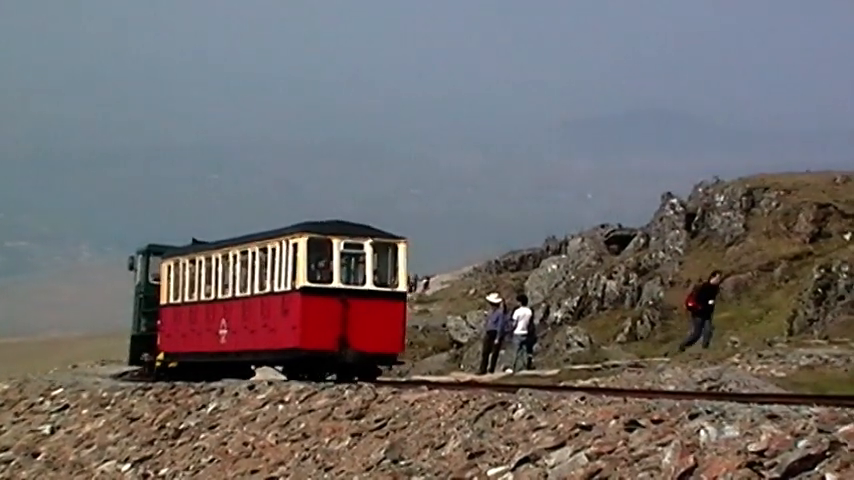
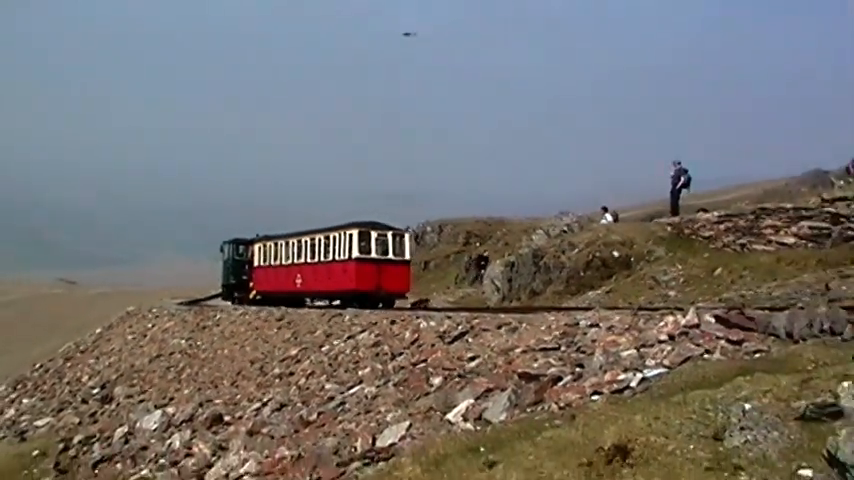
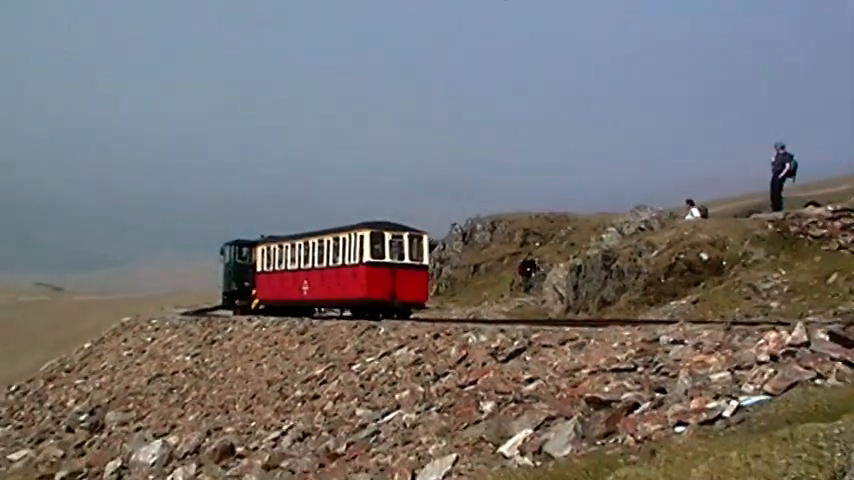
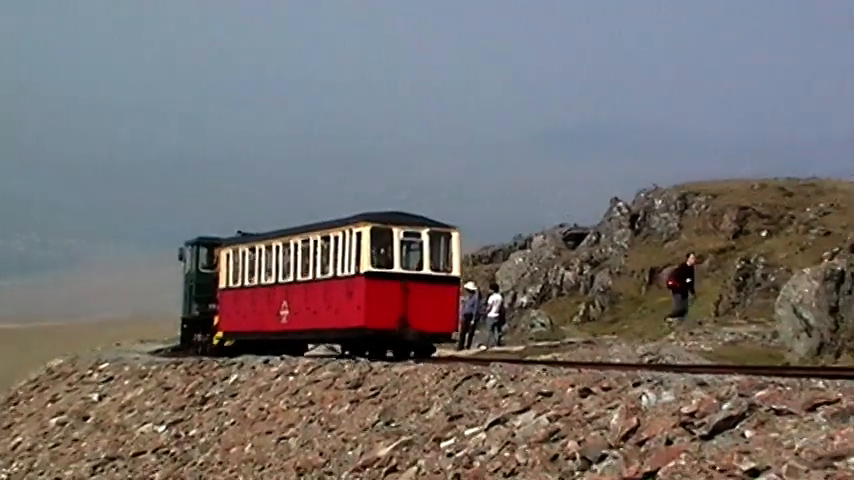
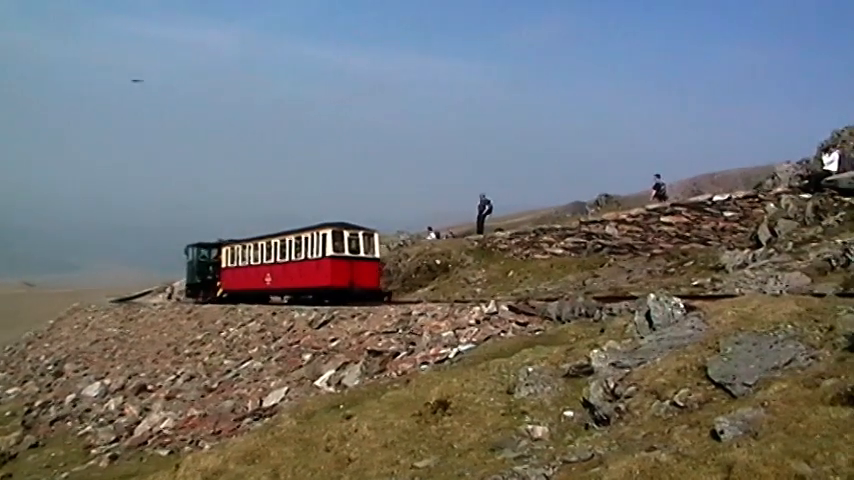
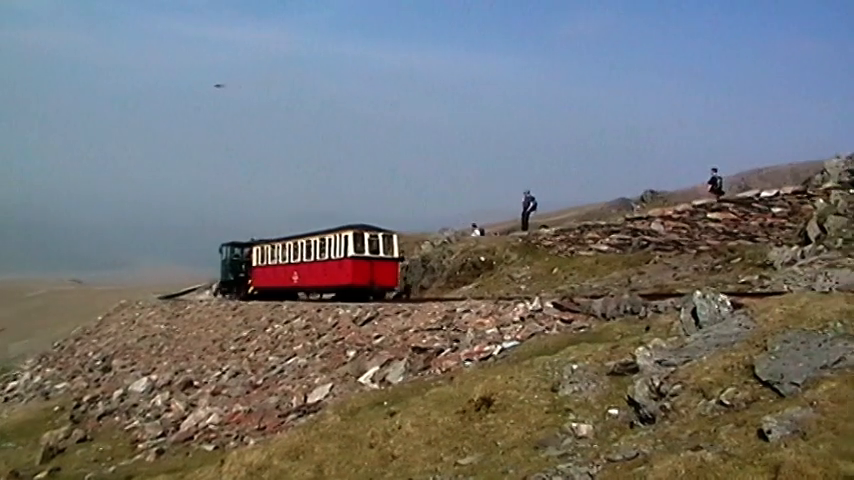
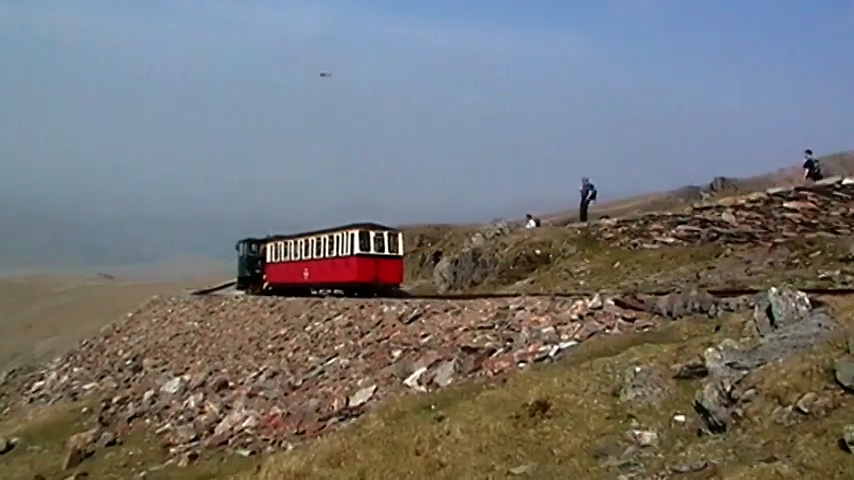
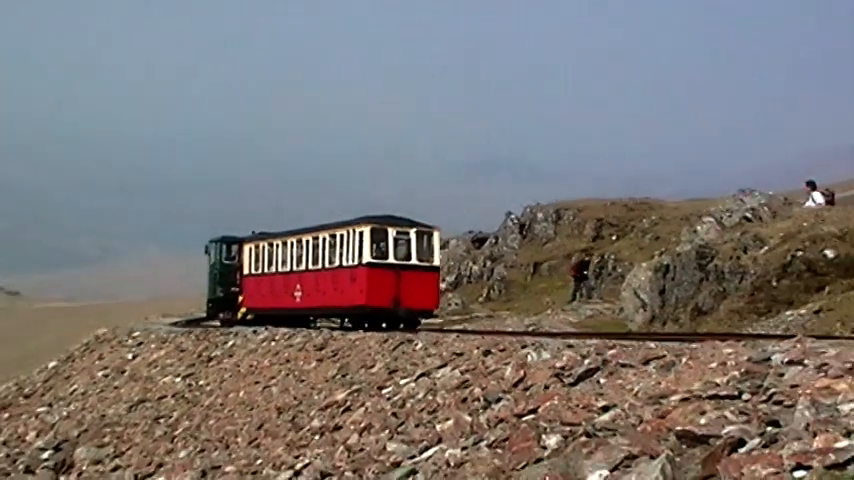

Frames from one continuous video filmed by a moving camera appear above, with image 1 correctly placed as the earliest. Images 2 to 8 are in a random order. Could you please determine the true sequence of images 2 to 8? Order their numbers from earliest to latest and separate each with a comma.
4, 8, 3, 2, 7, 6, 5
